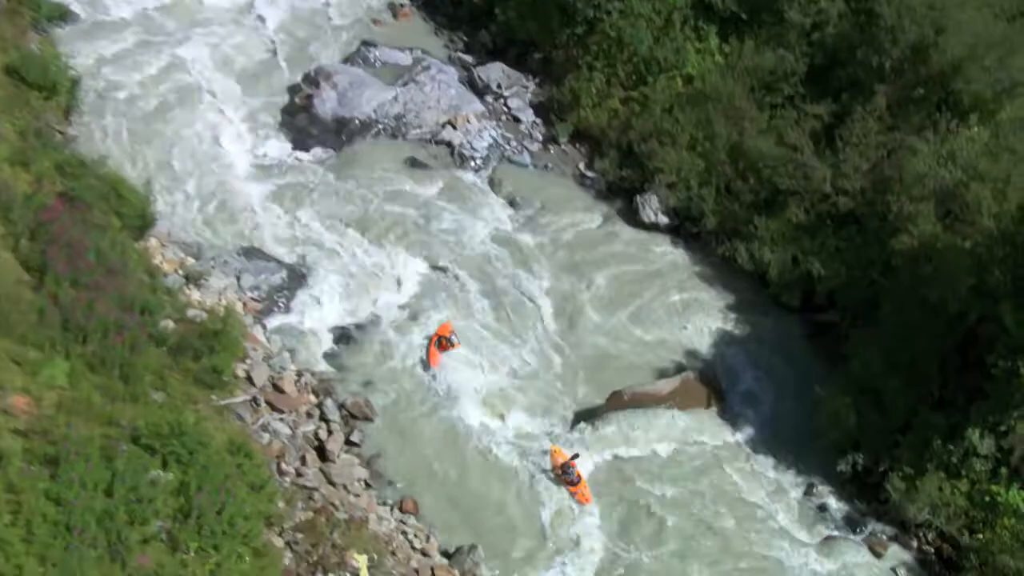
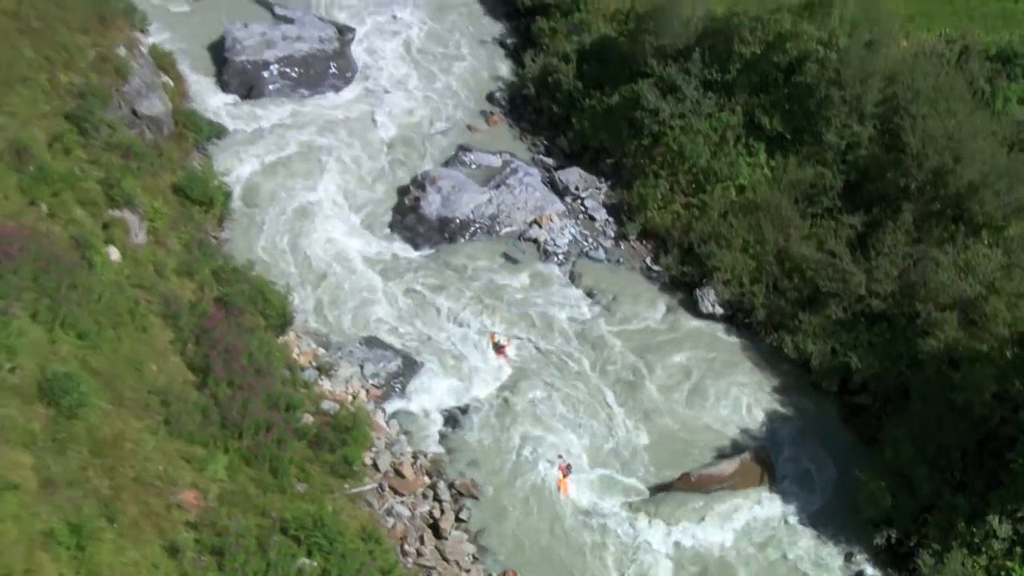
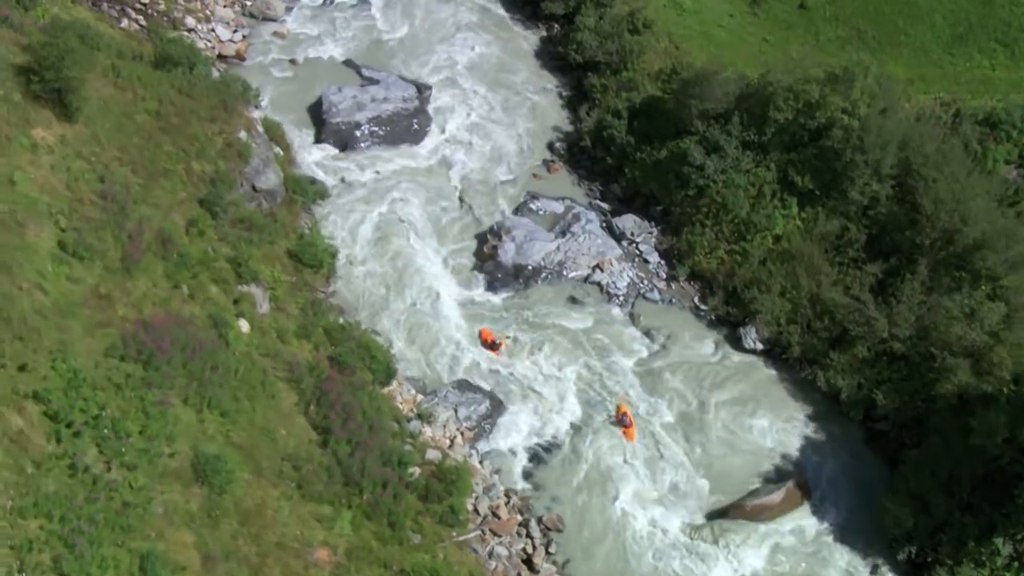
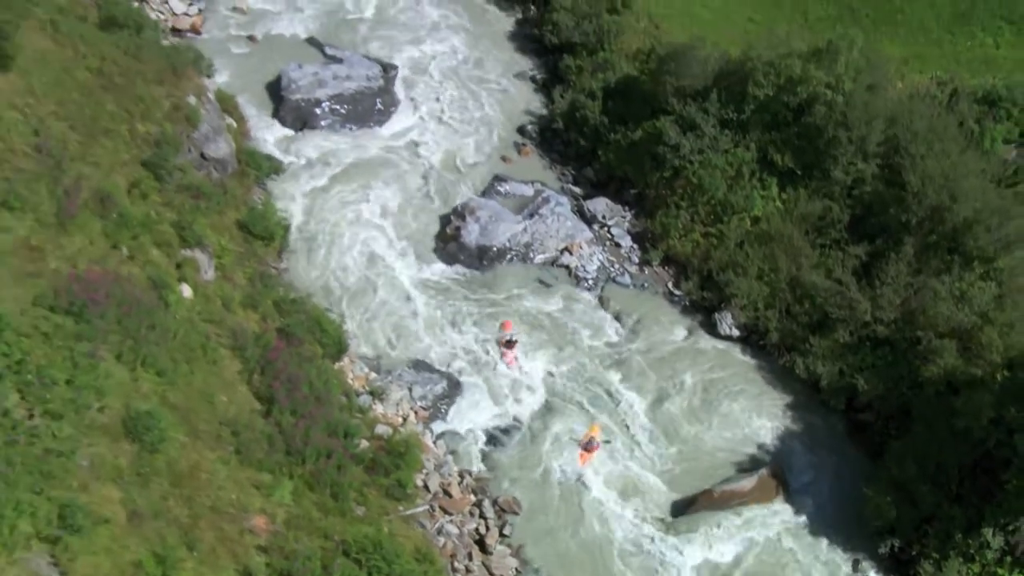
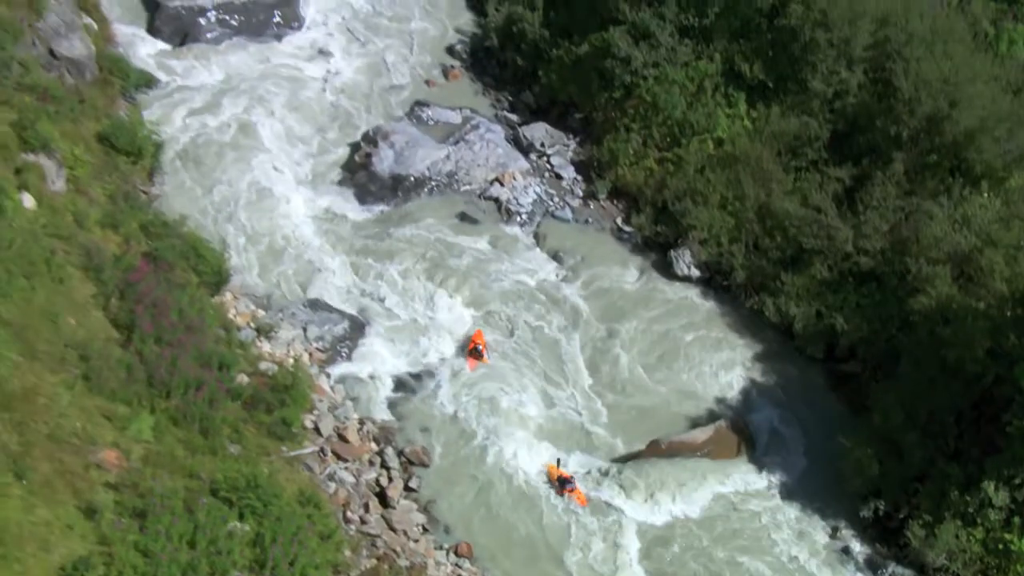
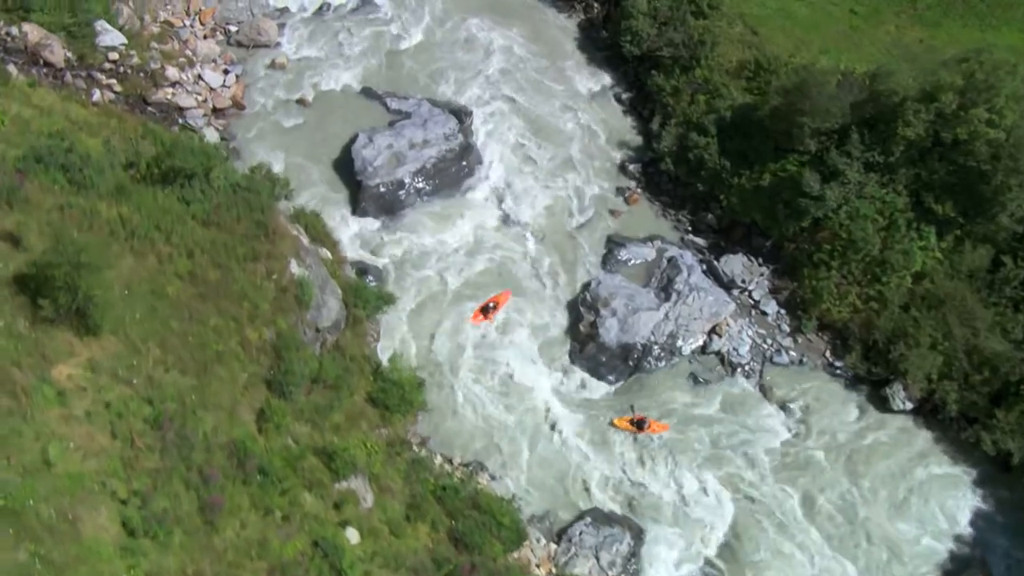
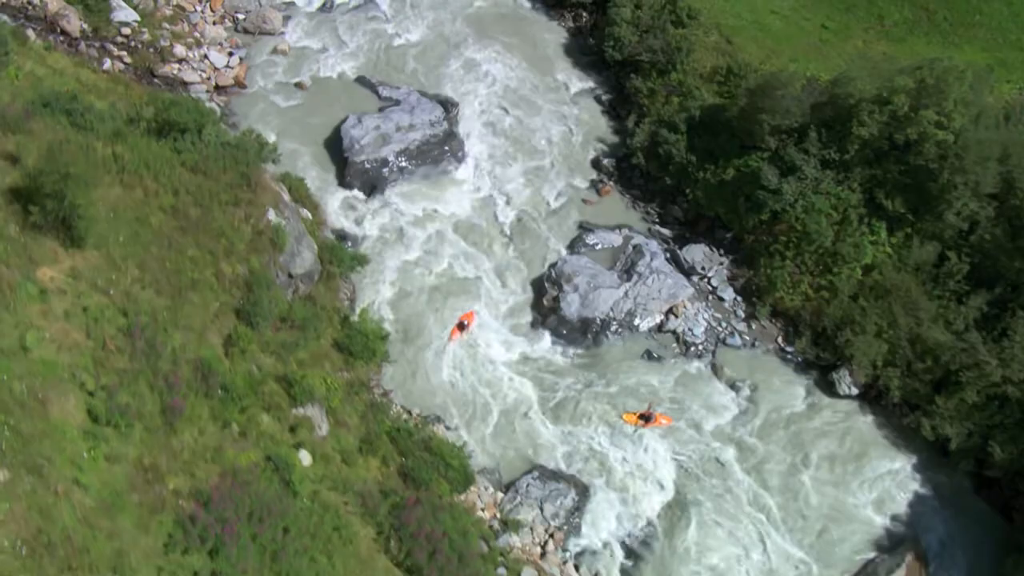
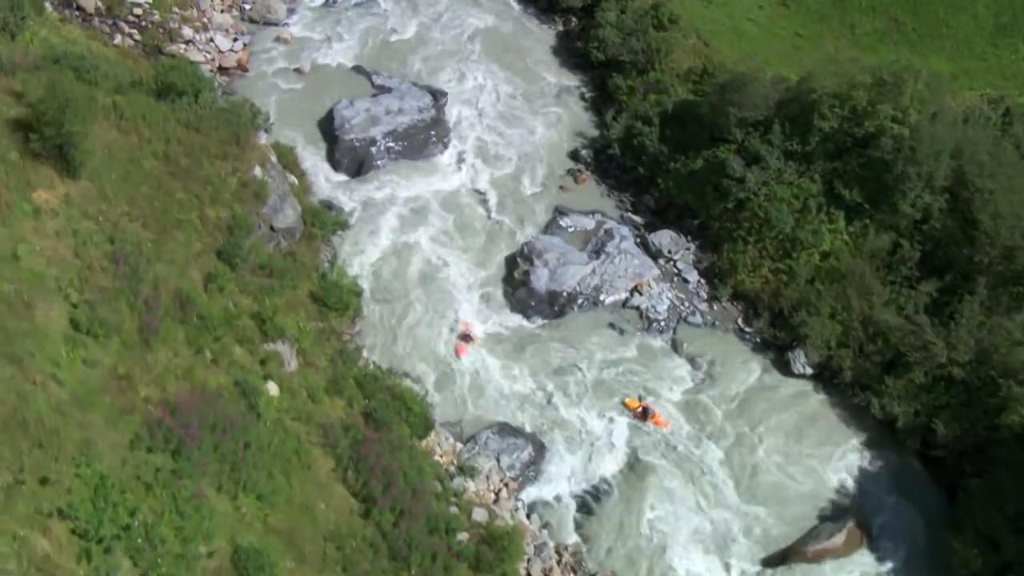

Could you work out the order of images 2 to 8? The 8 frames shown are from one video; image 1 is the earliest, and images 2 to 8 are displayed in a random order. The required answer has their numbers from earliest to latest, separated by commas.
5, 2, 4, 3, 8, 7, 6
